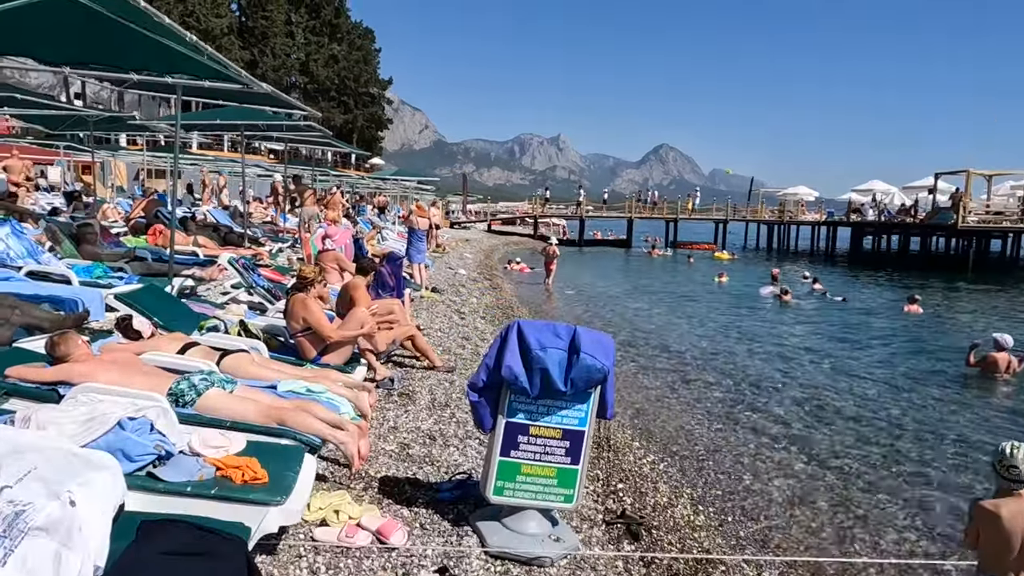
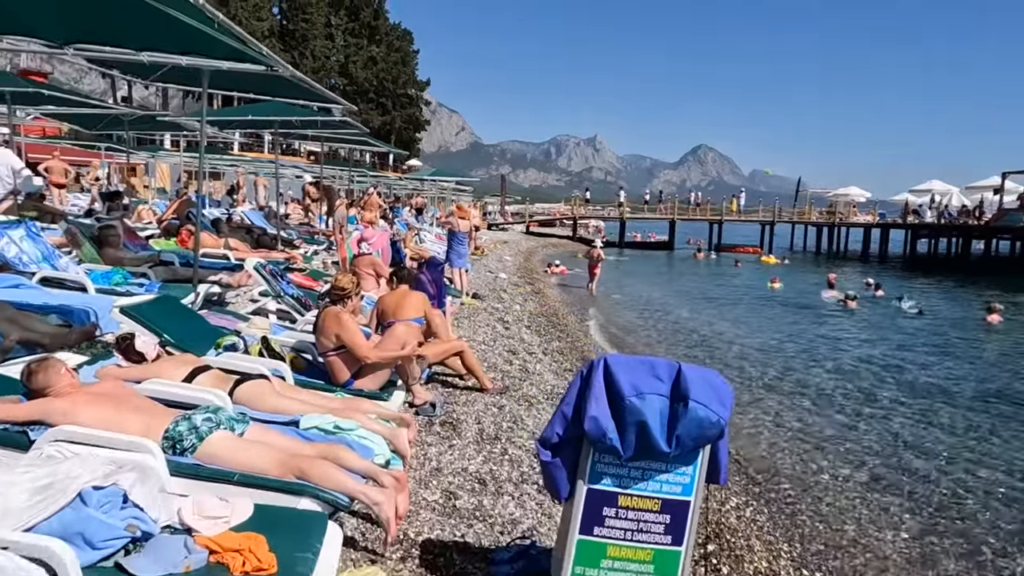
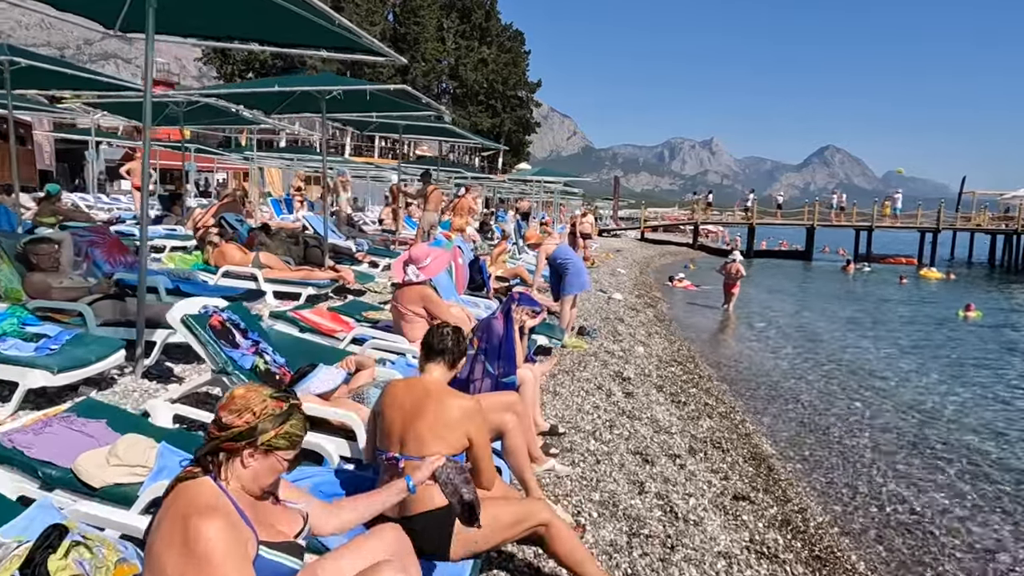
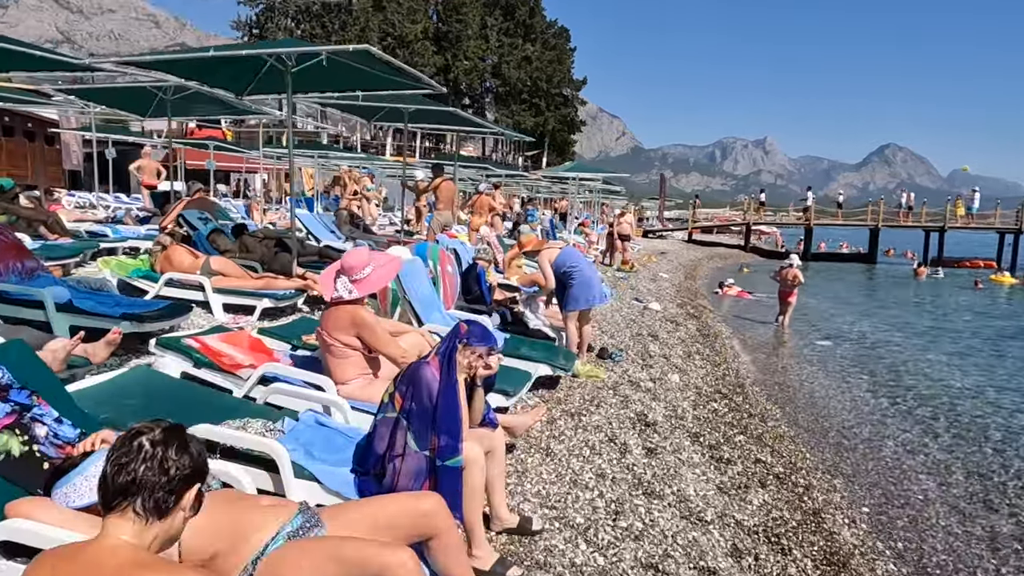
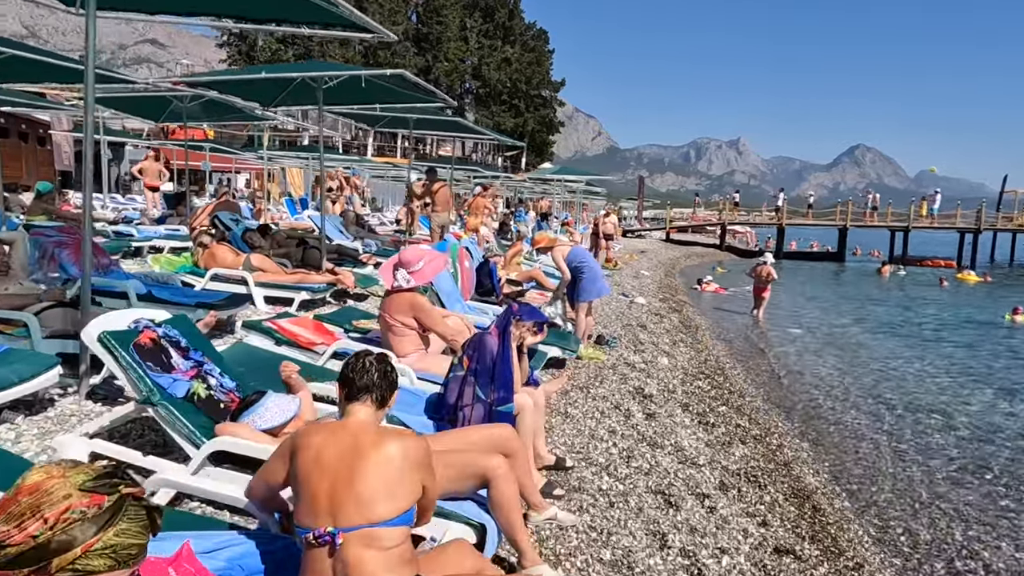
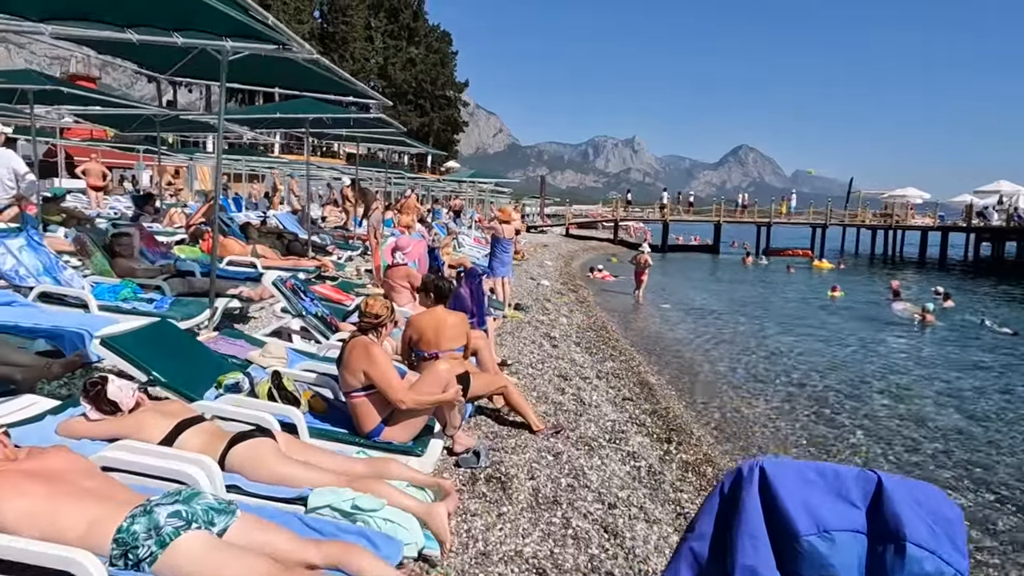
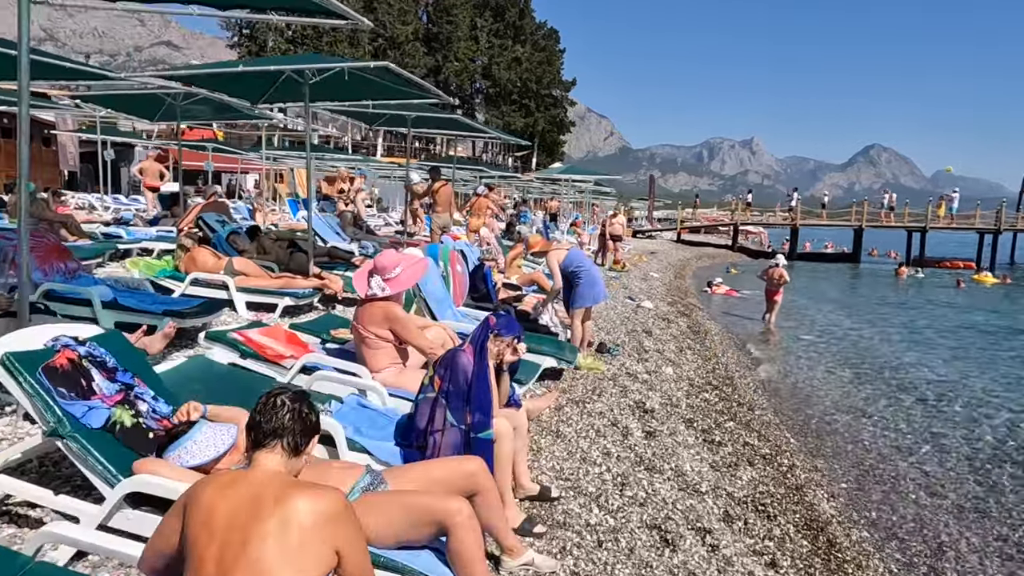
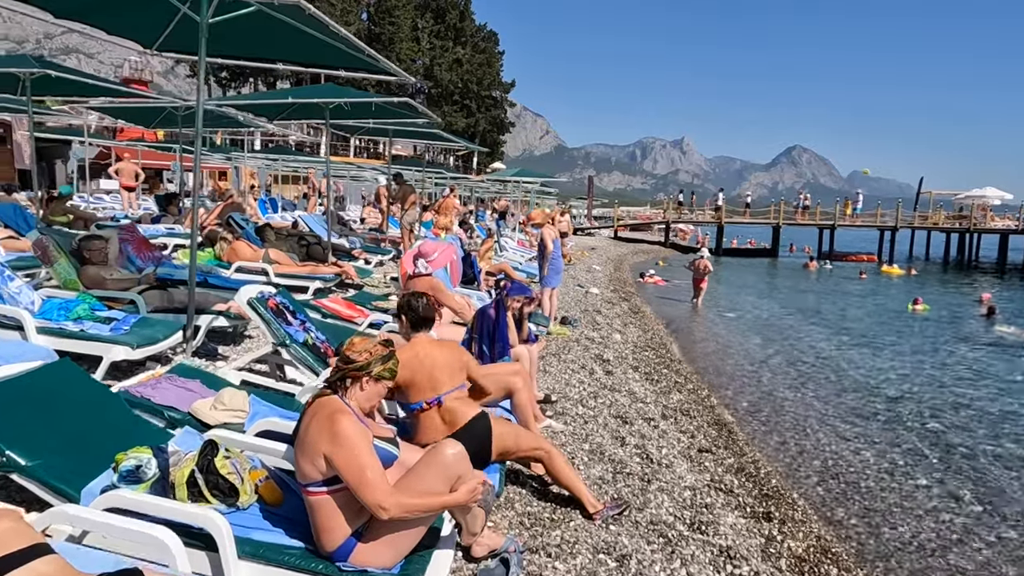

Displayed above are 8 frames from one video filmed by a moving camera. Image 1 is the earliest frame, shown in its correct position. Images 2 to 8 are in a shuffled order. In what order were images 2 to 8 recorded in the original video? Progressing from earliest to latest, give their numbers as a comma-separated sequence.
2, 6, 8, 3, 5, 7, 4
